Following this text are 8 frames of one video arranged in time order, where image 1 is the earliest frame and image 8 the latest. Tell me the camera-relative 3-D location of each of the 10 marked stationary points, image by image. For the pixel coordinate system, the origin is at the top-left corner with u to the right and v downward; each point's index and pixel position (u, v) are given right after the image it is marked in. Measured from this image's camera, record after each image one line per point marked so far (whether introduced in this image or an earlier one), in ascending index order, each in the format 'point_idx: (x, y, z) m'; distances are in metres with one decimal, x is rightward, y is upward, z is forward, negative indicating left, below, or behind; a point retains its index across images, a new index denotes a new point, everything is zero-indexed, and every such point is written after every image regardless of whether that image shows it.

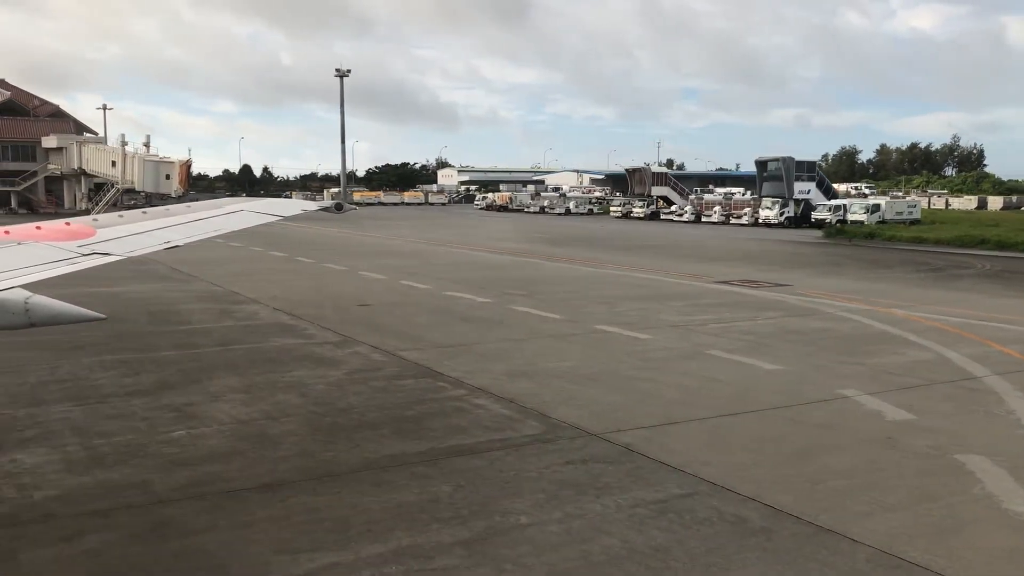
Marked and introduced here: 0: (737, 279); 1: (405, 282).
0: (+4.5, +0.2, +19.3) m
1: (-2.1, +0.1, +18.4) m
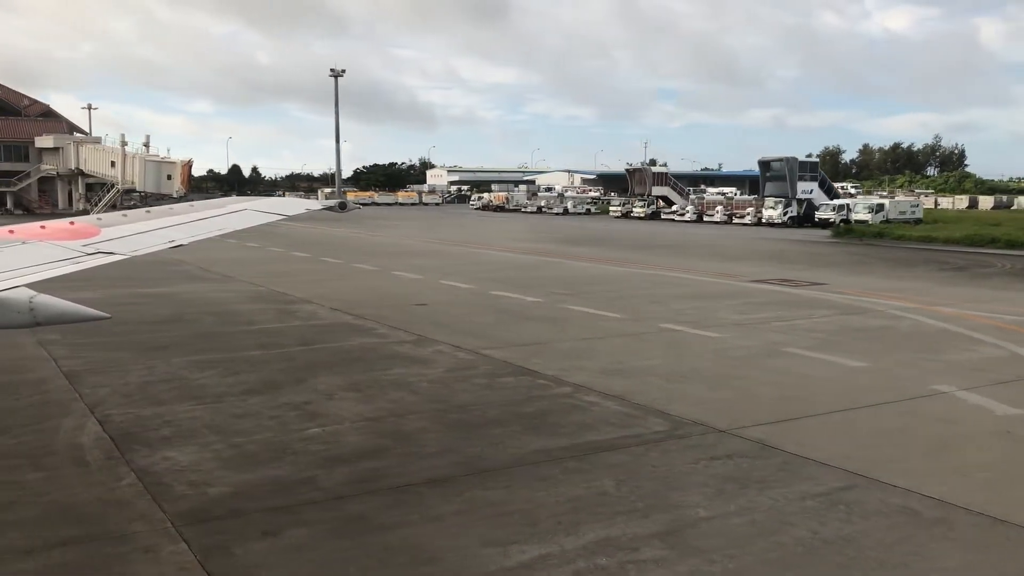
0: (+5.3, +0.2, +19.5) m
1: (-1.3, +0.1, +18.5) m
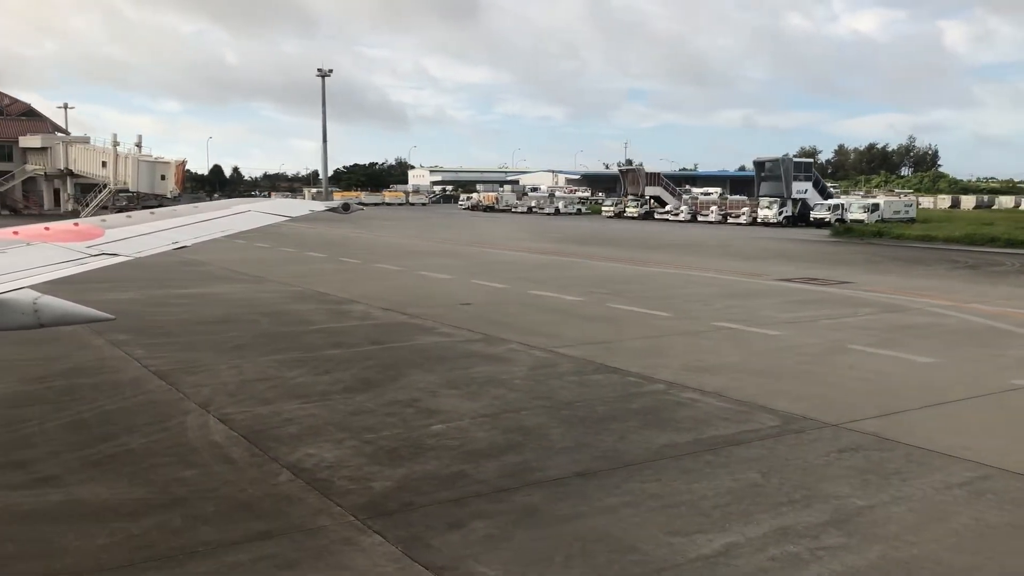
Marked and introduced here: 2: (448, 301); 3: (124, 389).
0: (+5.8, +0.2, +19.8) m
1: (-0.7, +0.1, +18.6) m
2: (-1.0, -0.2, +15.5) m
3: (-3.5, -0.9, +8.7) m
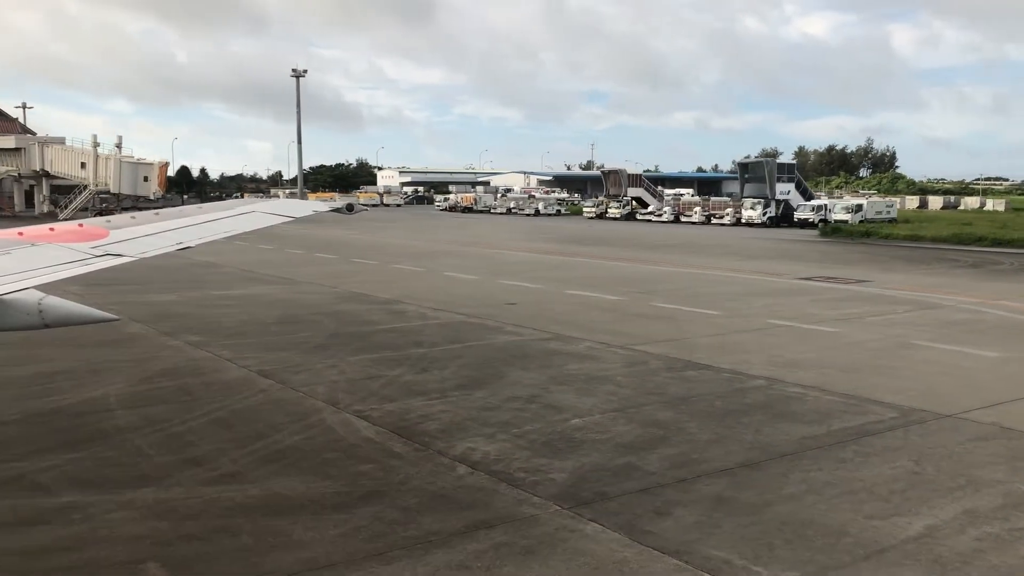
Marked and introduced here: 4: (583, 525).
0: (+6.4, +0.2, +20.3) m
1: (-0.1, +0.1, +18.8) m
2: (-0.3, -0.2, +15.7) m
3: (-2.5, -0.9, +8.8) m
4: (+0.4, -1.3, +5.2) m
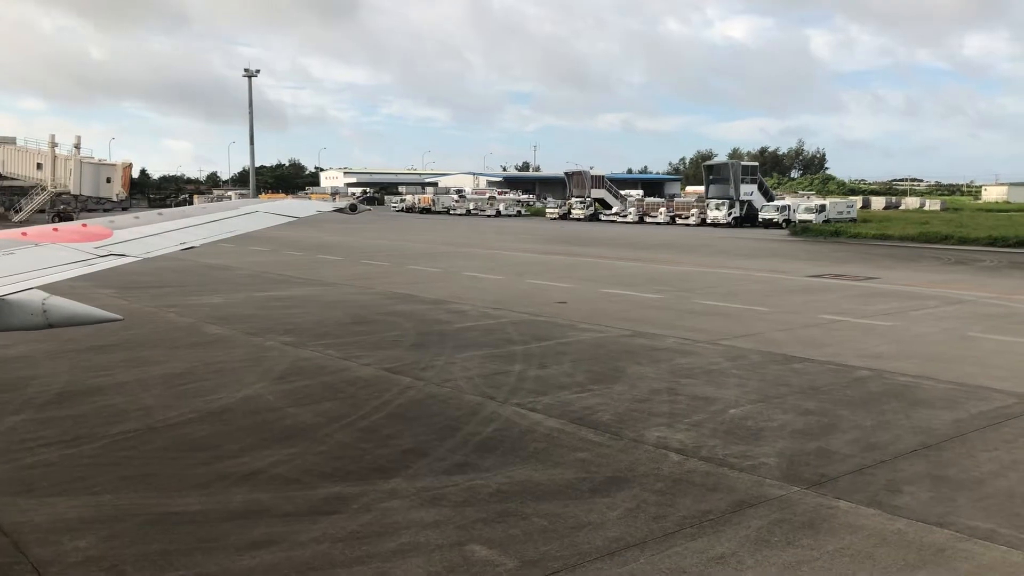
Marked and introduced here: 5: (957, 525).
0: (+6.8, +0.3, +21.1) m
1: (+0.4, +0.1, +19.2) m
2: (+0.5, -0.2, +16.0) m
3: (-1.2, -0.9, +9.0) m
4: (+1.9, -1.3, +5.7) m
5: (+2.4, -1.3, +5.3) m
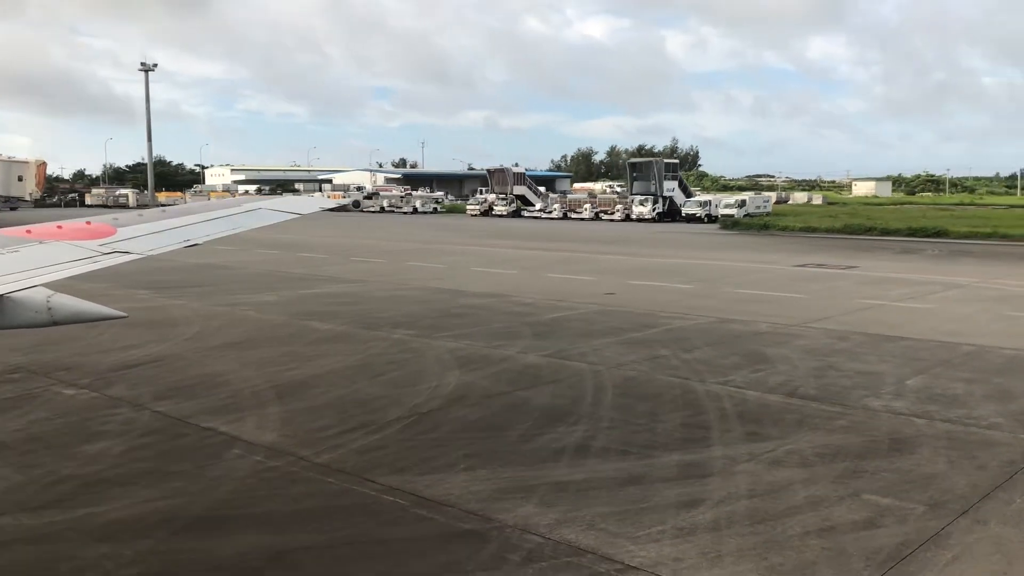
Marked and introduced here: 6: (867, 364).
0: (+6.9, +0.5, +22.6) m
1: (+0.8, +0.3, +19.8) m
2: (+1.3, -0.1, +16.7) m
3: (+0.5, -0.8, +9.6) m
4: (+4.0, -1.1, +6.7) m
5: (+4.6, -1.2, +6.4) m
6: (+3.6, -0.8, +9.9) m
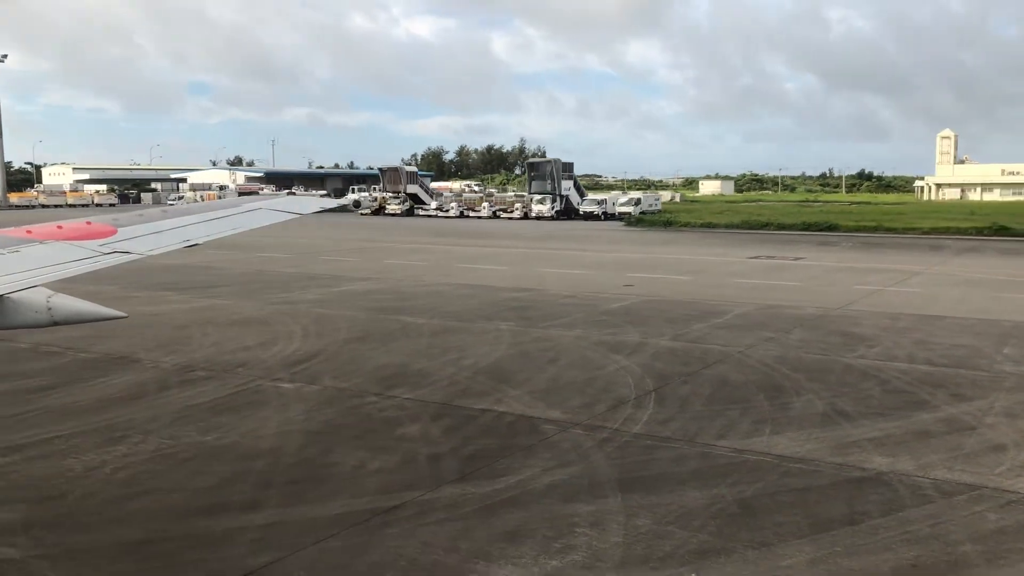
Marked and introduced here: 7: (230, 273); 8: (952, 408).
0: (+6.2, +0.8, +24.4) m
1: (+0.7, +0.4, +20.7) m
2: (+1.6, +0.1, +17.7) m
3: (+2.1, -0.7, +10.5) m
4: (+6.1, -0.9, +8.2) m
5: (+6.7, -1.0, +8.0) m
6: (+5.1, -0.6, +11.3) m
7: (-5.9, +0.3, +19.9) m
8: (+3.6, -1.0, +7.8) m
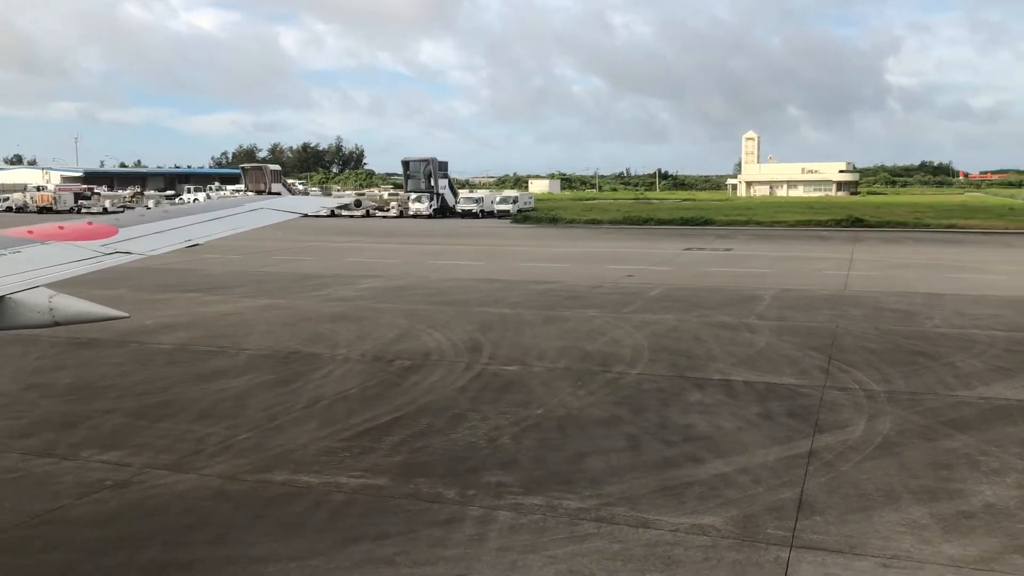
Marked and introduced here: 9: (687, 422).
0: (+4.8, +1.1, +26.4) m
1: (+0.2, +0.5, +21.6) m
2: (+1.7, +0.2, +18.9) m
3: (+3.7, -0.5, +12.0) m
4: (+8.0, -0.6, +10.6) m
5: (+8.7, -0.6, +10.5) m
6: (+6.5, -0.3, +13.4) m
7: (-6.1, +0.3, +19.6) m
8: (+5.6, -0.7, +9.7) m
9: (+1.3, -1.0, +7.3) m
